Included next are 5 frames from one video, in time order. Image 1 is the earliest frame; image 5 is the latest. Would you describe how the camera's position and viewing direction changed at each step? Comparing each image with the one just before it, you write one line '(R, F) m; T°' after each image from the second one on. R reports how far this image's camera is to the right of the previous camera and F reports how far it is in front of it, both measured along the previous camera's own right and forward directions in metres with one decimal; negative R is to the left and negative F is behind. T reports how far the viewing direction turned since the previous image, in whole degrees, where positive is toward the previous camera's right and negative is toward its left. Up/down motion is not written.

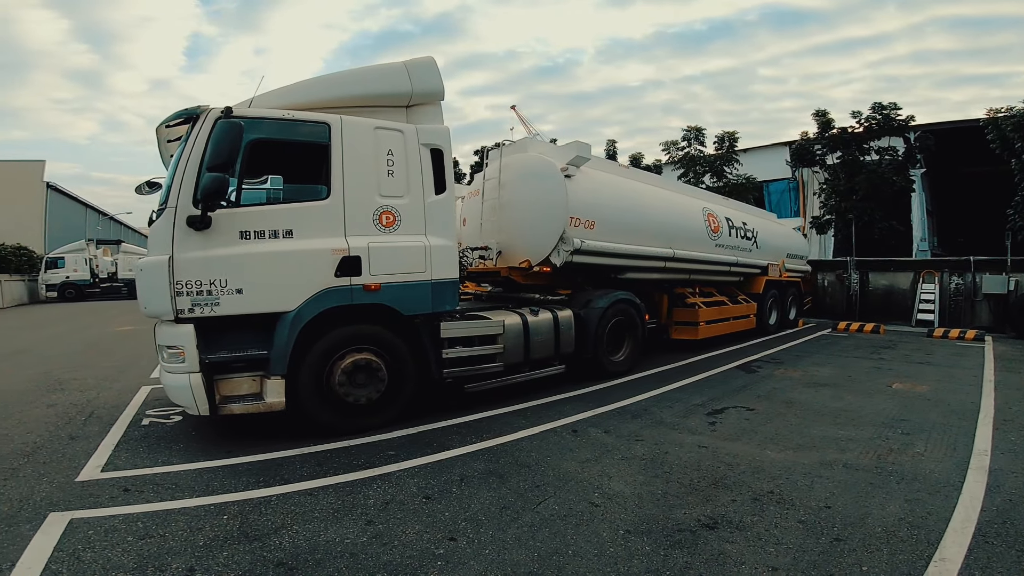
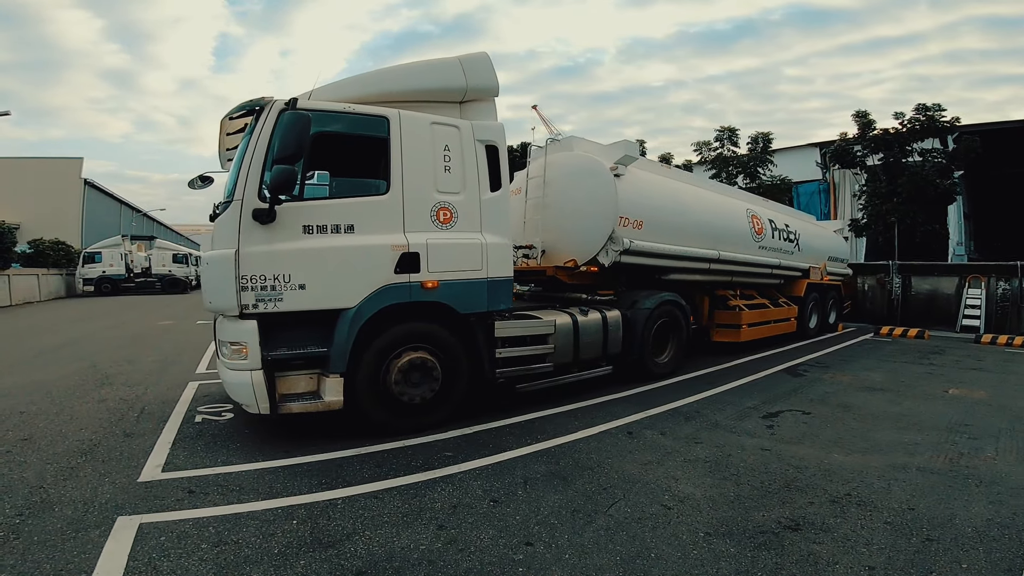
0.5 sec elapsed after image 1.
(-0.4, +0.1) m; -1°
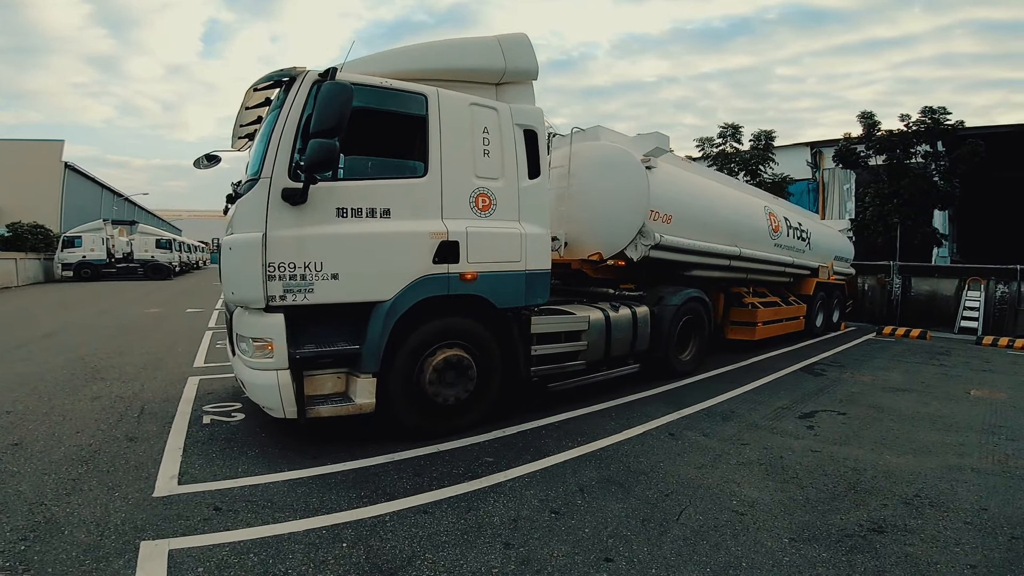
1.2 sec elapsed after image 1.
(-0.5, +0.3) m; +3°
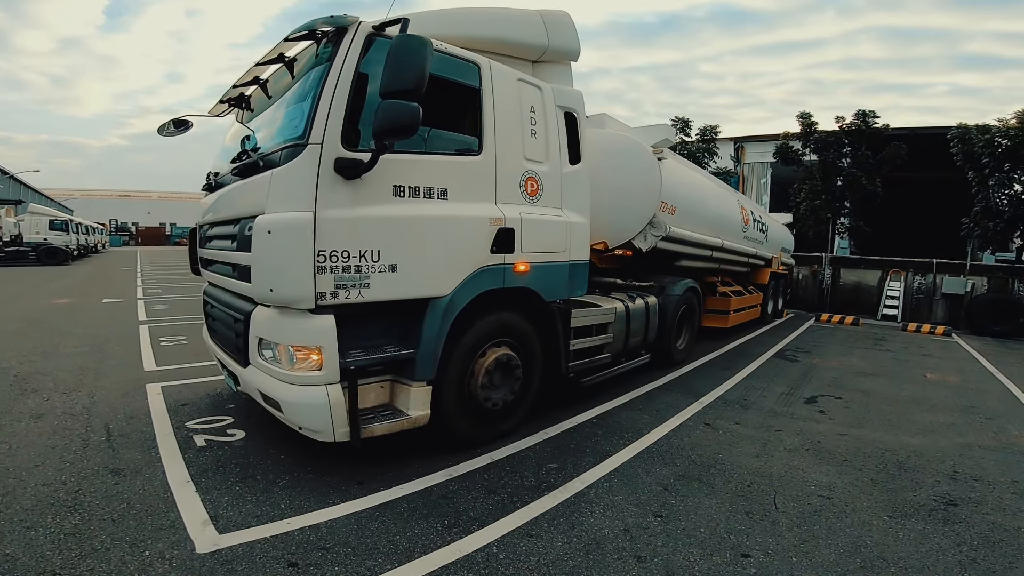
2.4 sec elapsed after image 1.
(-1.0, +0.4) m; +10°
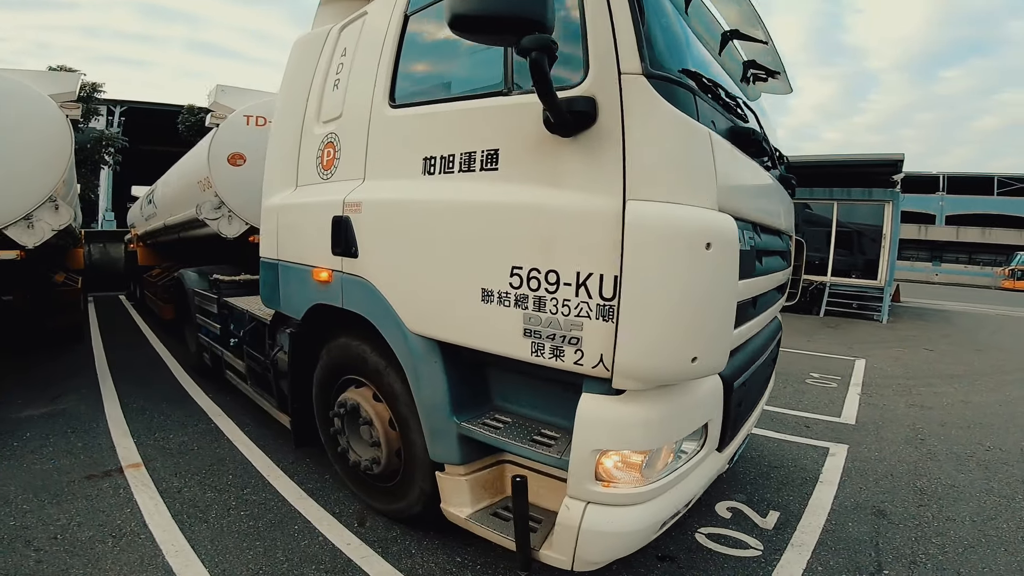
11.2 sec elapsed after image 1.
(-2.5, +1.6) m; +34°
